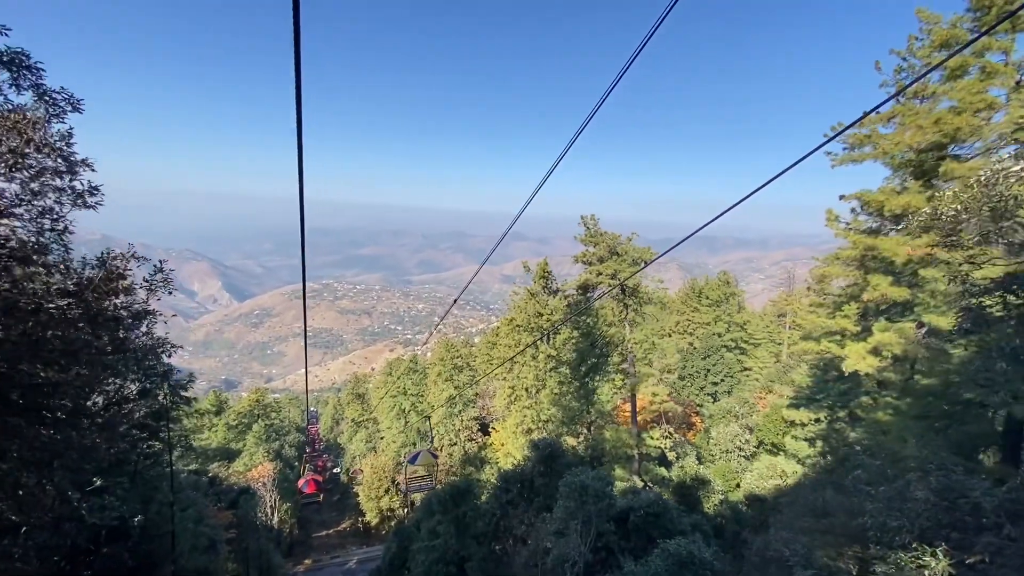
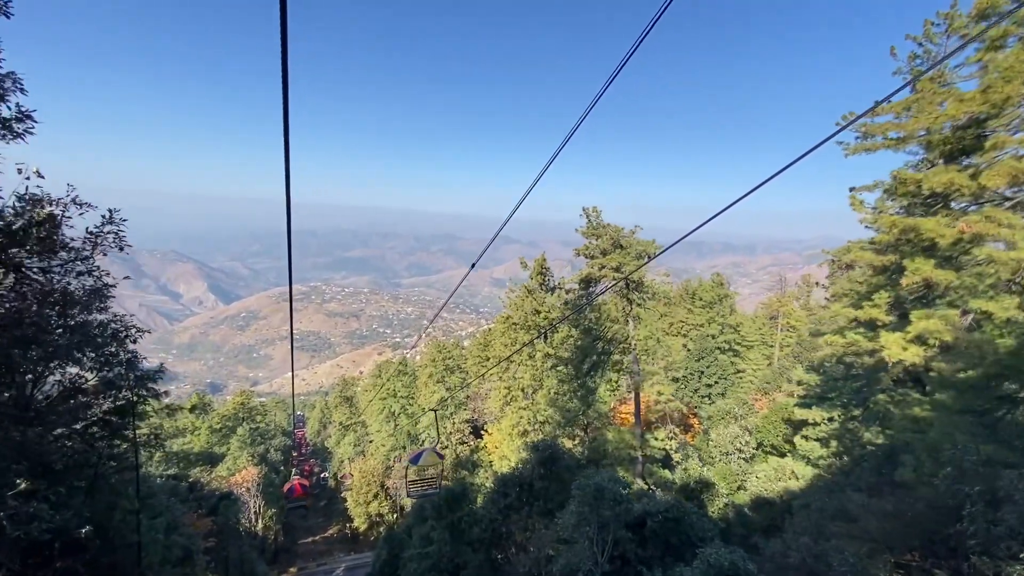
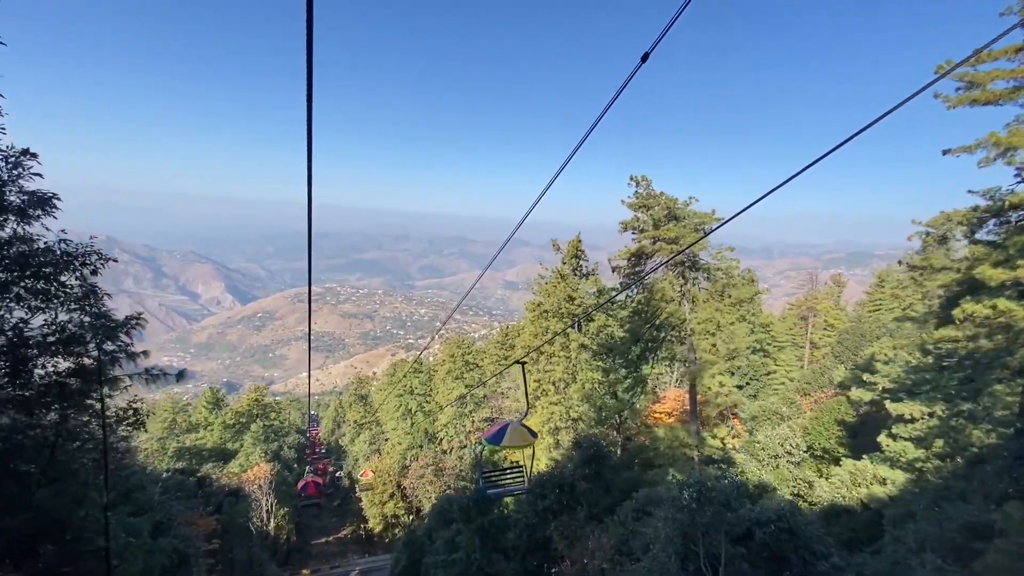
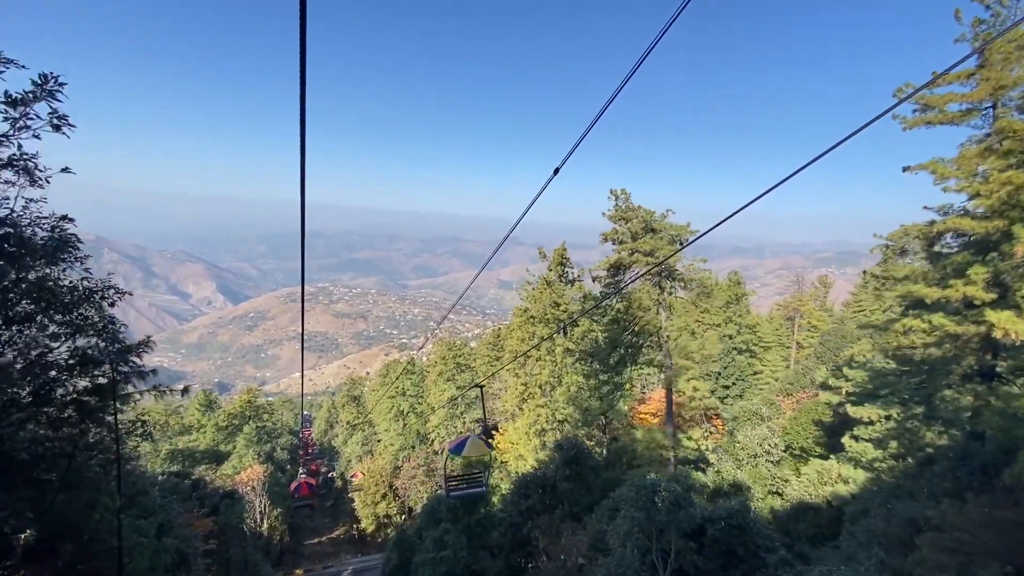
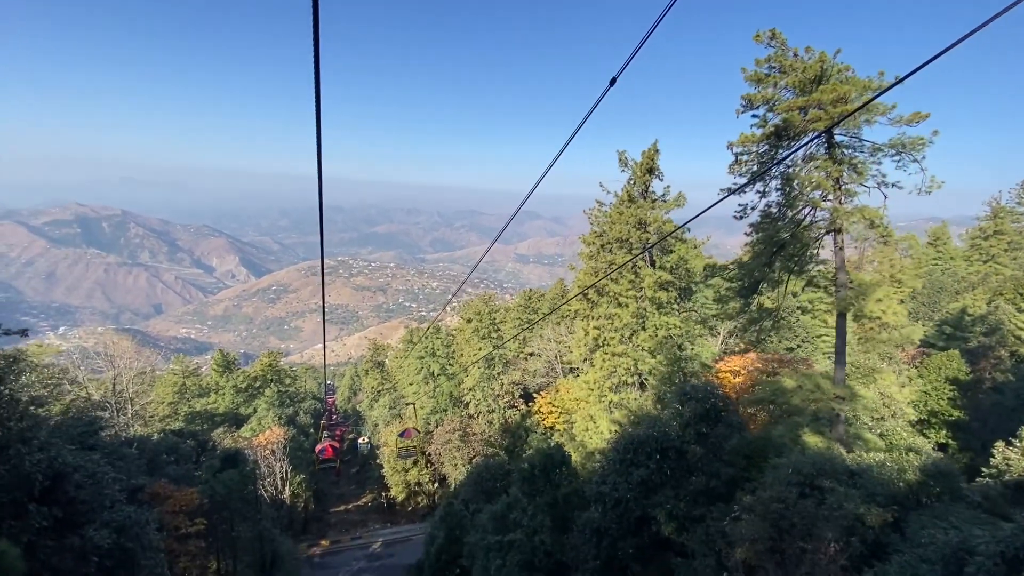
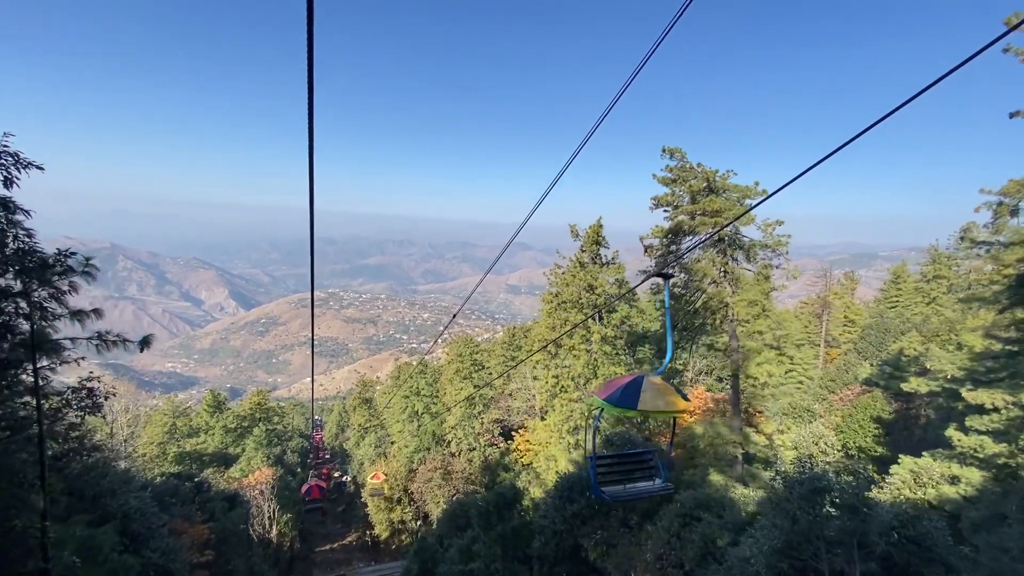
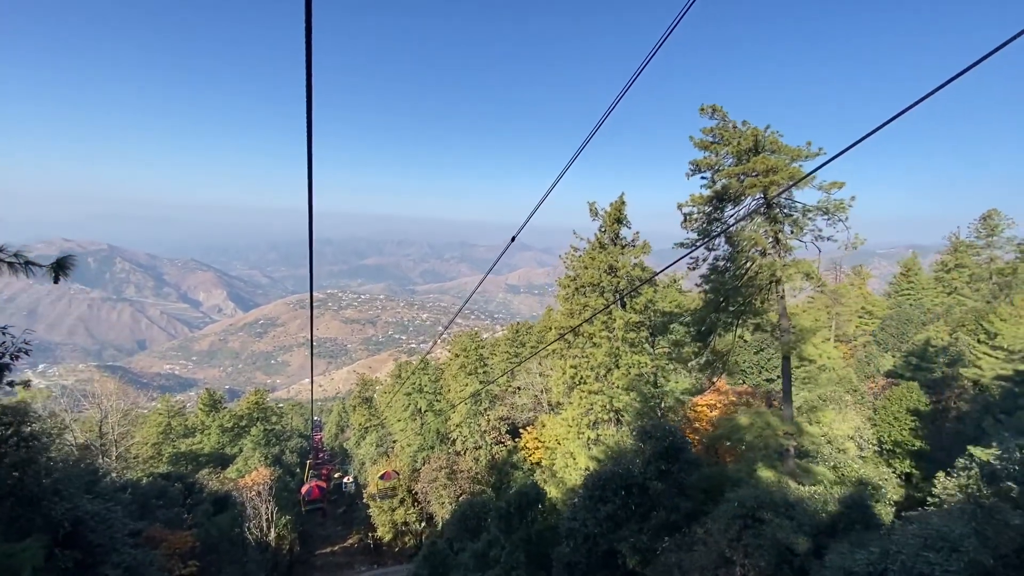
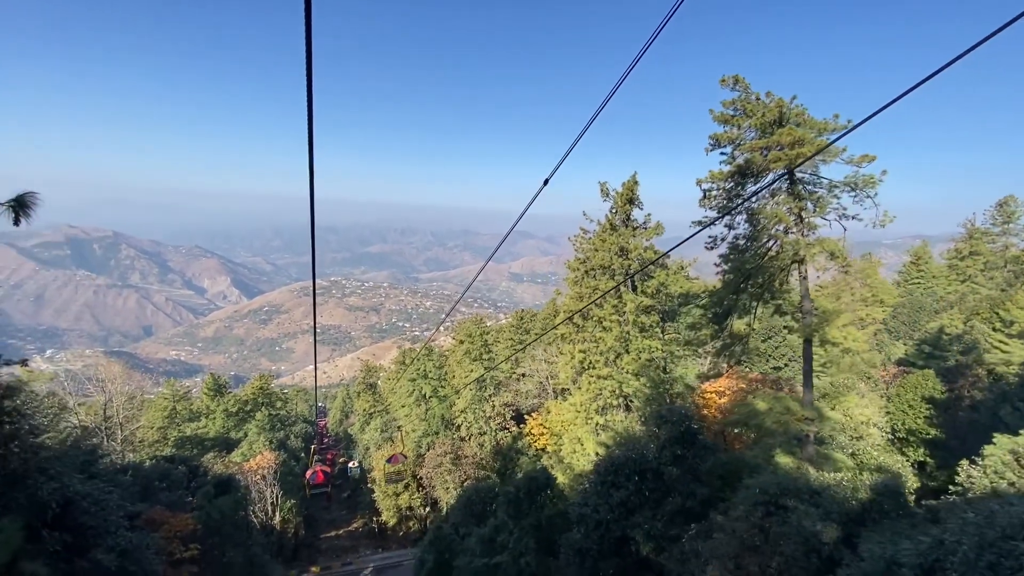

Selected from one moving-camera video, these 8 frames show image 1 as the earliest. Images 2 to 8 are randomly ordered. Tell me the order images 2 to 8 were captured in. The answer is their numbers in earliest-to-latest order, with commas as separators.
2, 4, 3, 6, 7, 8, 5
